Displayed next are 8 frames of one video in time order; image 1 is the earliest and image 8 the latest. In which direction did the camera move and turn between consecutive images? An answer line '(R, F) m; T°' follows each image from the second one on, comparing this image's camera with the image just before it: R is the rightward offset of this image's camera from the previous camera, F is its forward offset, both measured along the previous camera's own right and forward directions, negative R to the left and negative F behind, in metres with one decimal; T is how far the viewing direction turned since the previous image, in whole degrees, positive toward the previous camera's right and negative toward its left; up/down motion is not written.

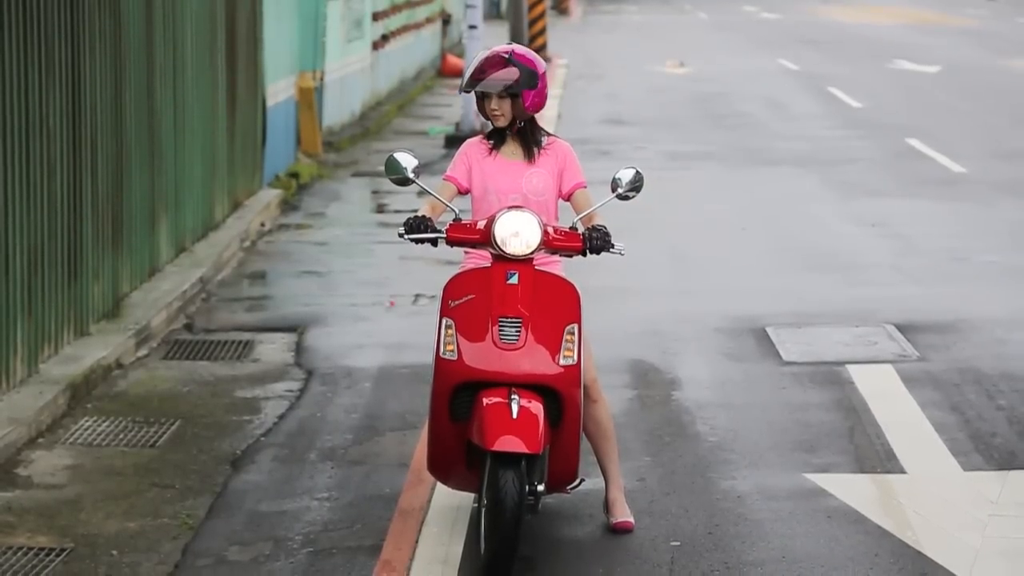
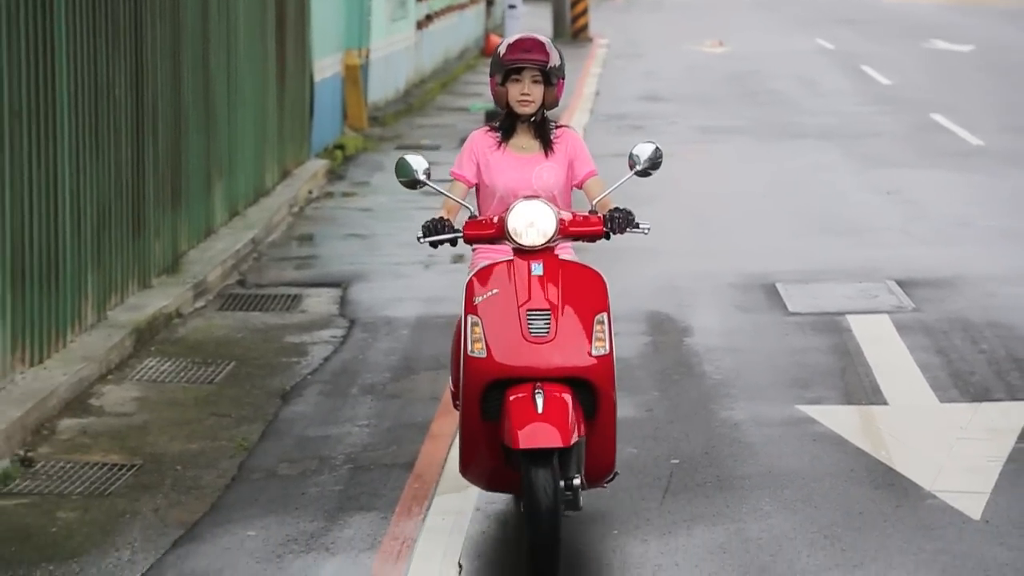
(+0.1, -0.8) m; -2°
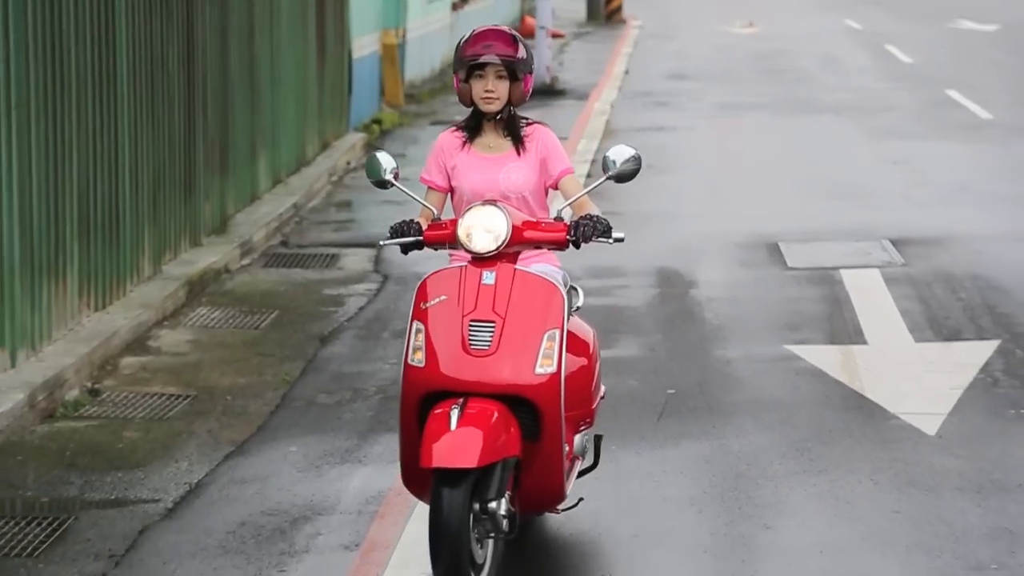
(+0.1, -0.8) m; -1°
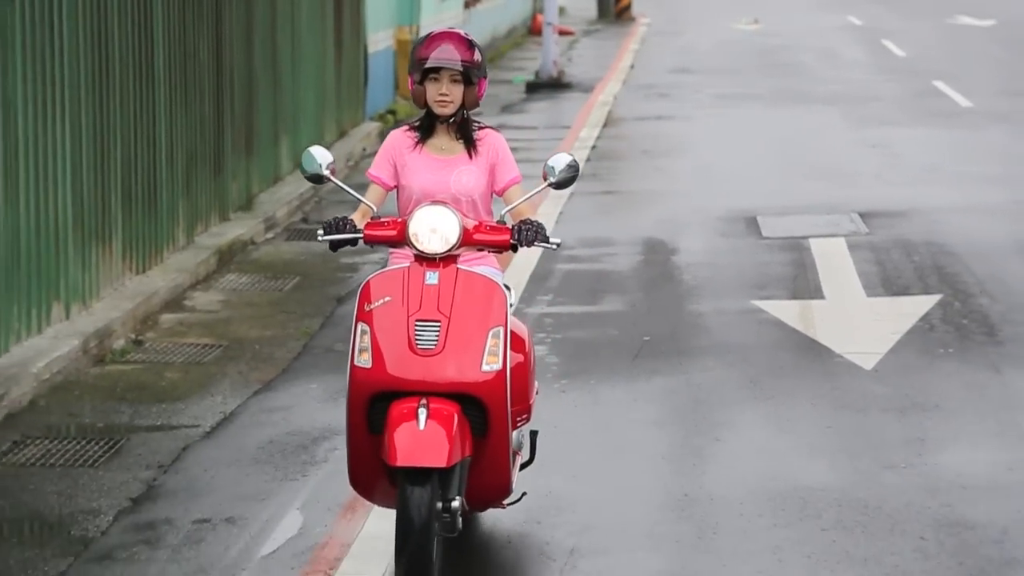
(+0.1, -1.0) m; -1°
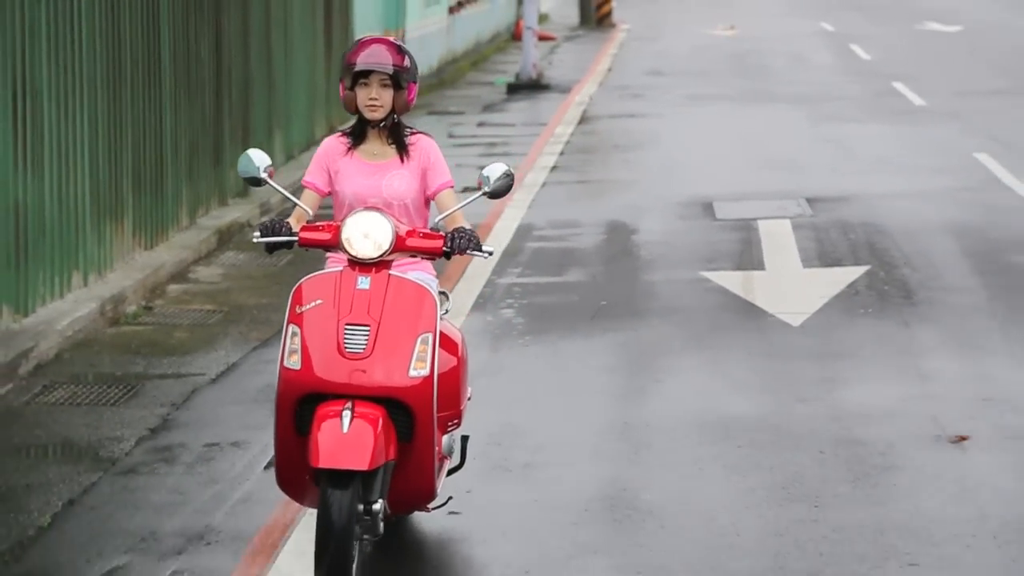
(+0.1, -1.0) m; 0°
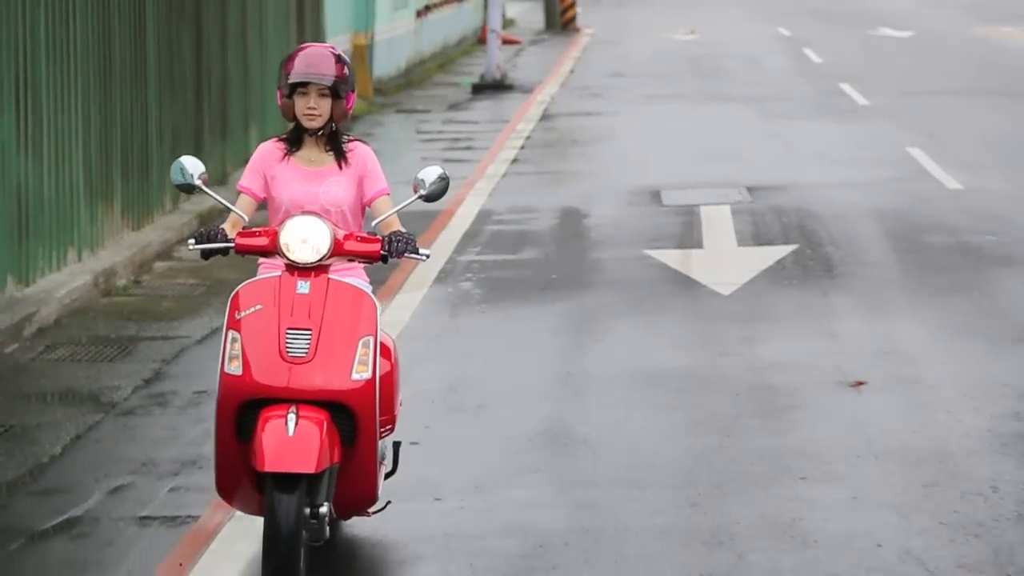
(+0.1, -0.9) m; +1°
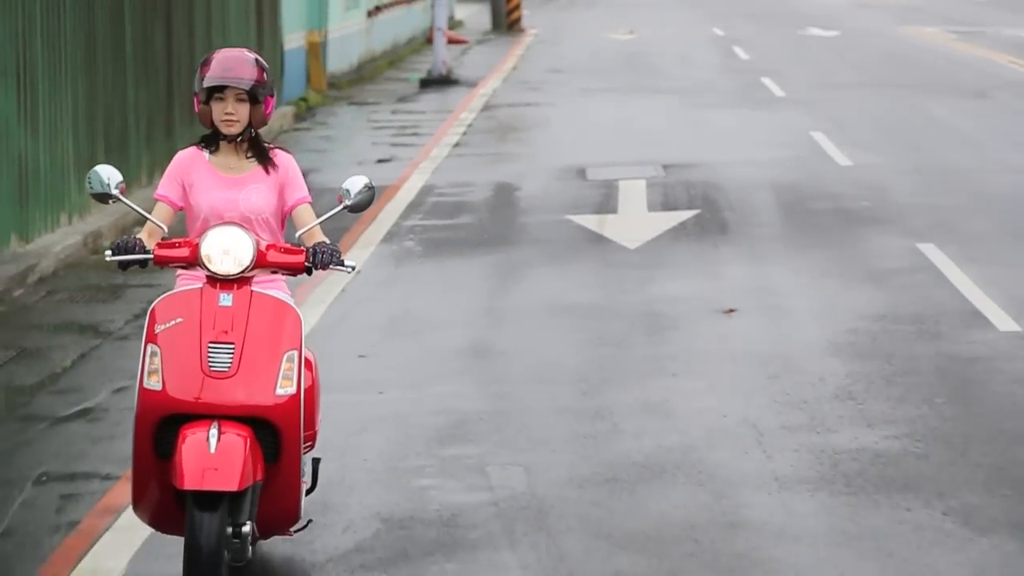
(+0.1, -1.6) m; +2°
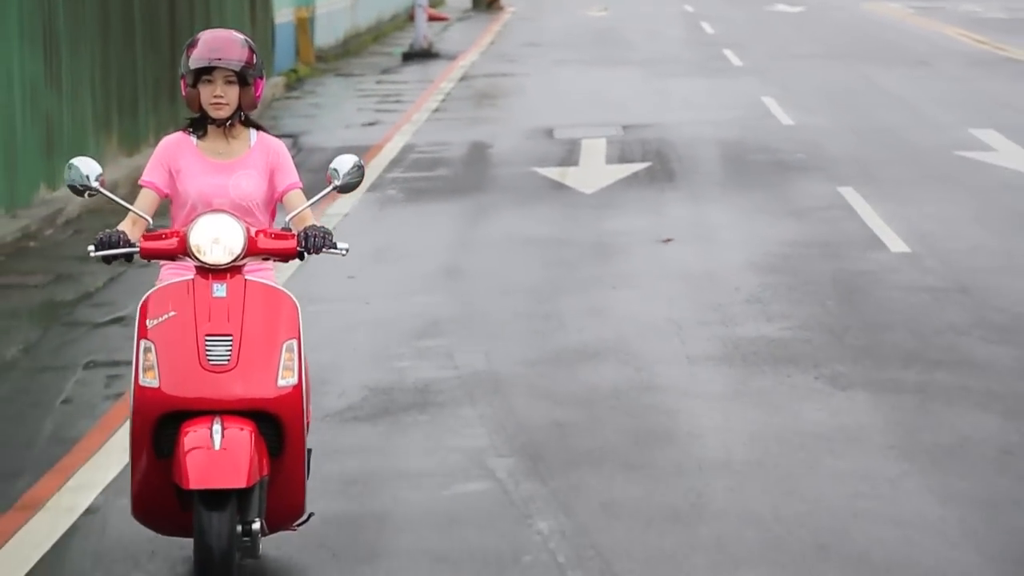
(+0.1, -1.5) m; 0°
